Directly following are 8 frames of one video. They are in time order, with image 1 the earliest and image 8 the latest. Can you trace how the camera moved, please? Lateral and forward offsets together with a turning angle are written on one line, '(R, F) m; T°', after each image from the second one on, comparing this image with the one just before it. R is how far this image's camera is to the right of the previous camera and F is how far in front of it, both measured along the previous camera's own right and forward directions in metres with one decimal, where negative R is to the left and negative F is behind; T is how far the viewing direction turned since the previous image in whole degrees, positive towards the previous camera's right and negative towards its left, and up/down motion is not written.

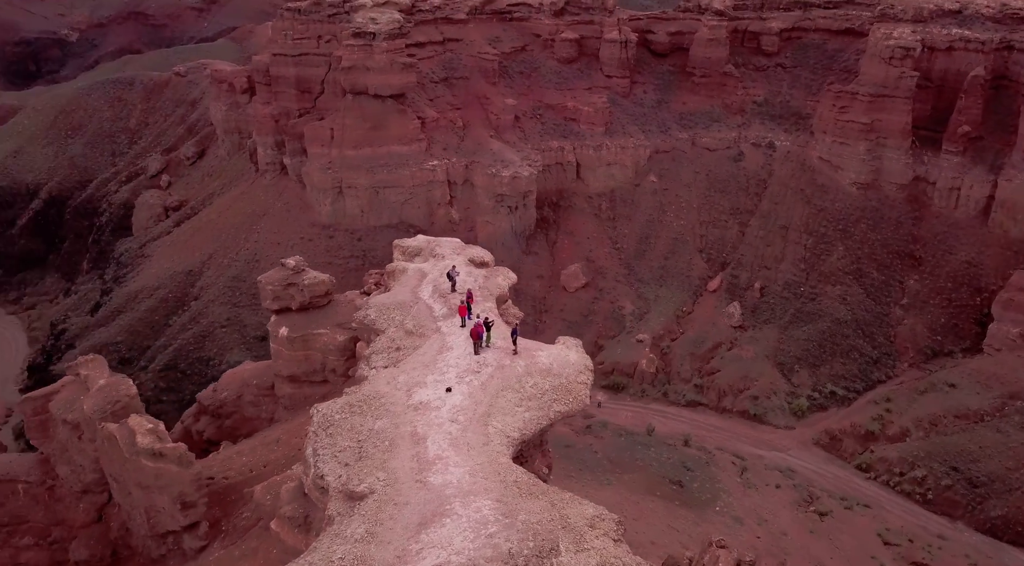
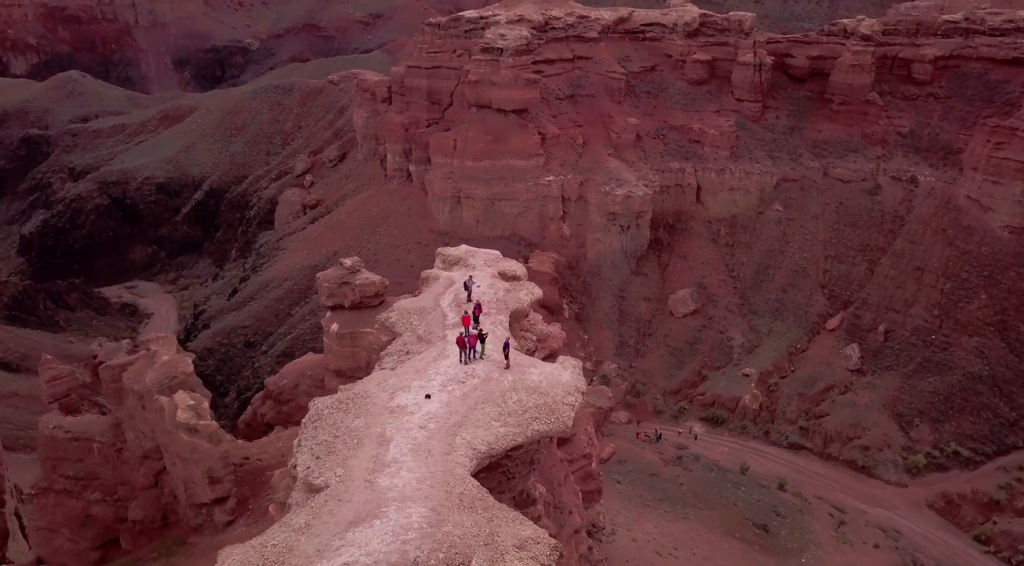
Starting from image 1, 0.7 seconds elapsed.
(+1.4, +0.1) m; -11°
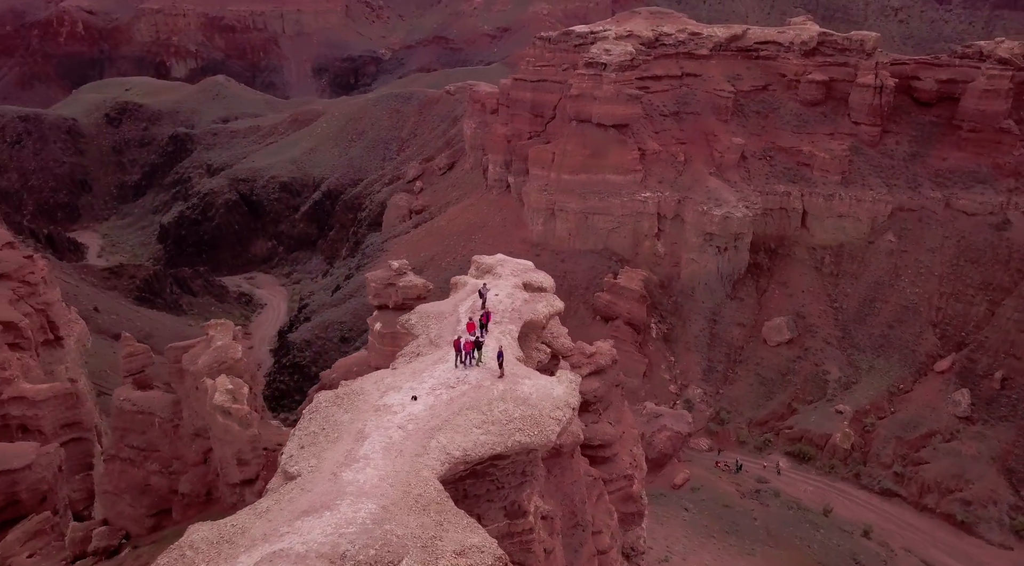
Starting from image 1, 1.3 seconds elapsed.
(+1.2, 0.0) m; -9°
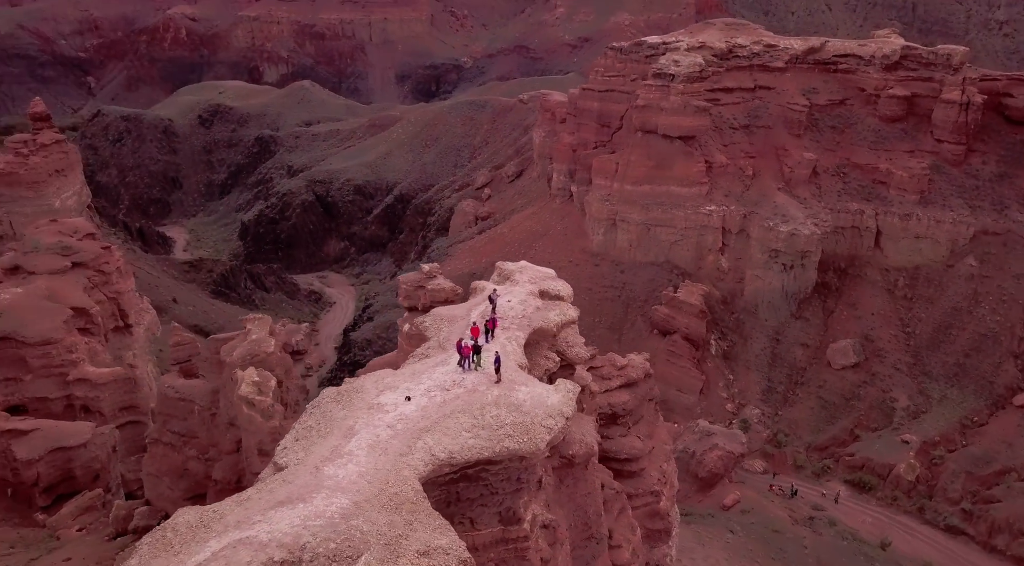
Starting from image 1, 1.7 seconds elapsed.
(+0.8, 0.0) m; -6°
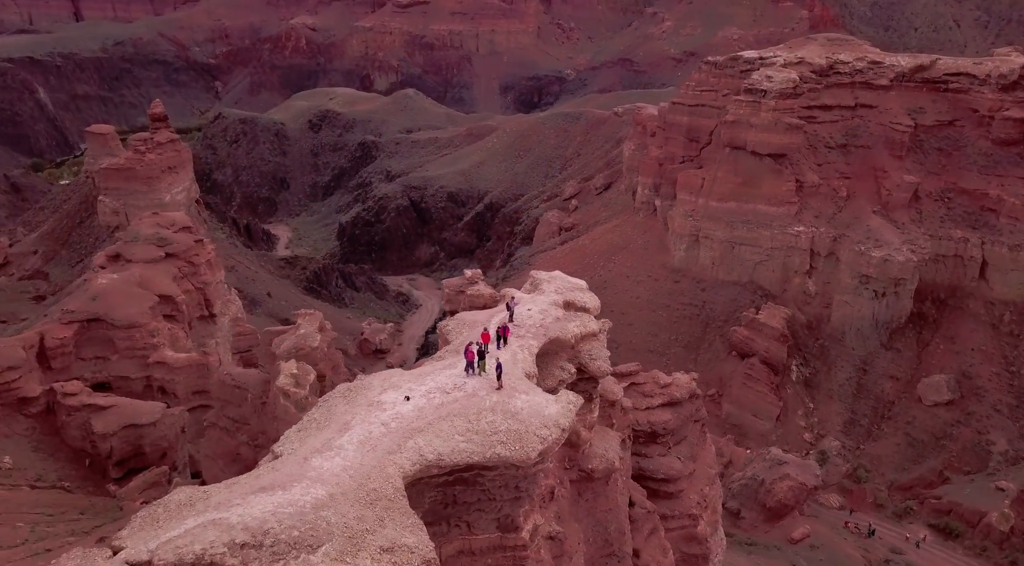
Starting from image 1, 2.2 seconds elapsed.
(+0.9, 0.0) m; -7°
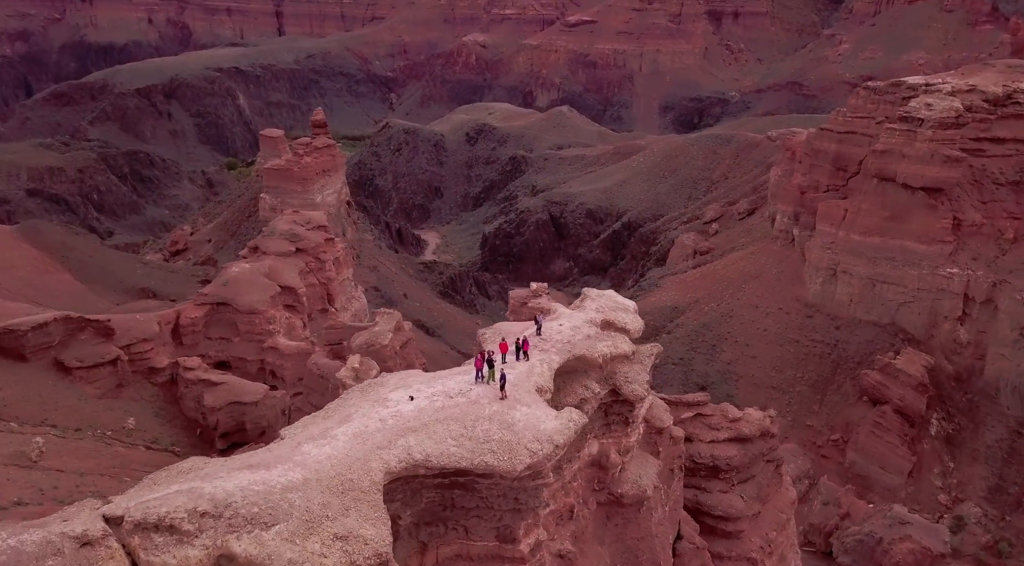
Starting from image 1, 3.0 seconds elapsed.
(+1.5, +0.1) m; -12°
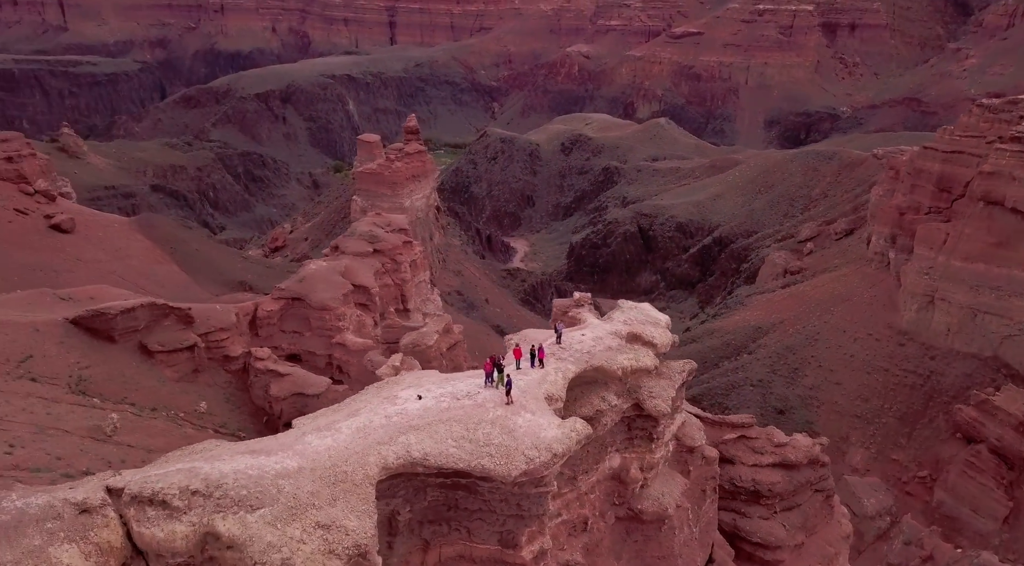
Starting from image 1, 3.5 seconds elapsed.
(+0.9, 0.0) m; -7°
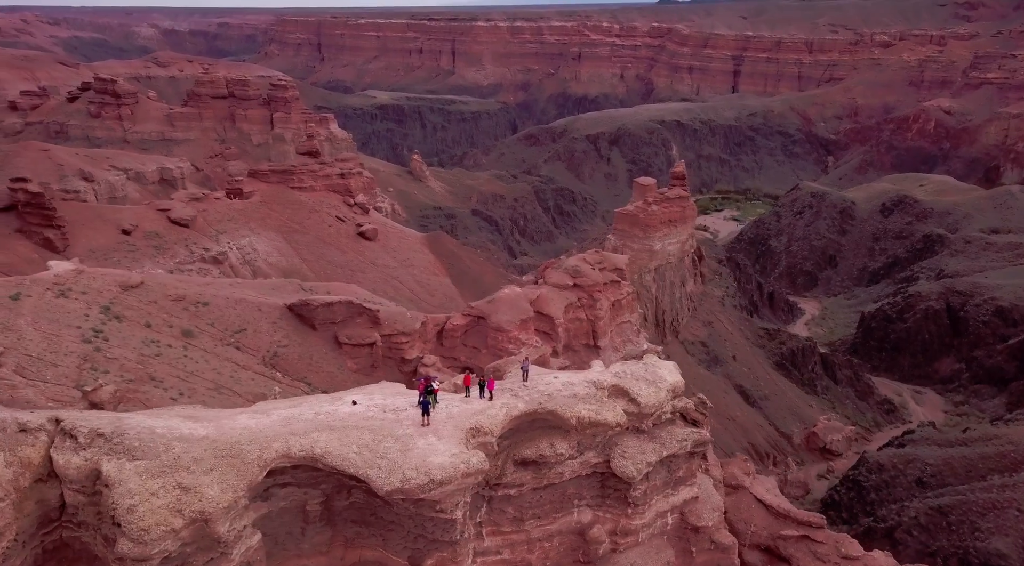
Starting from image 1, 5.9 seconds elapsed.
(+3.8, +0.9) m; -24°
